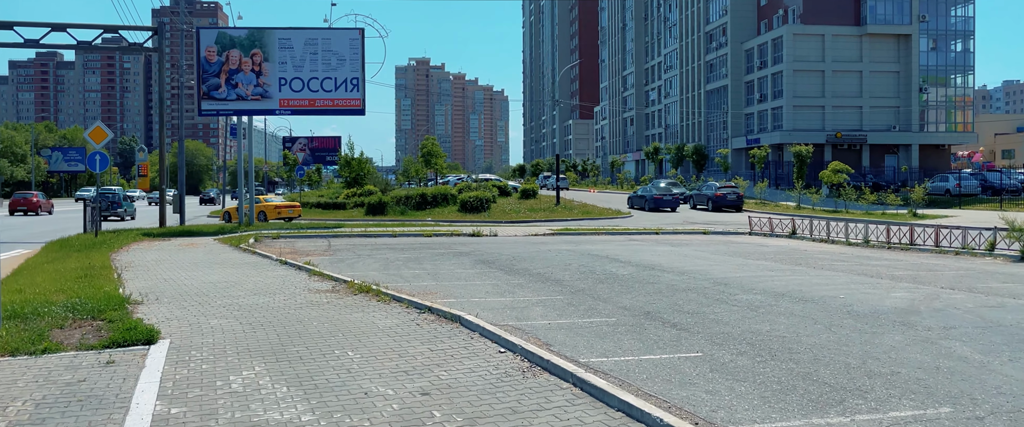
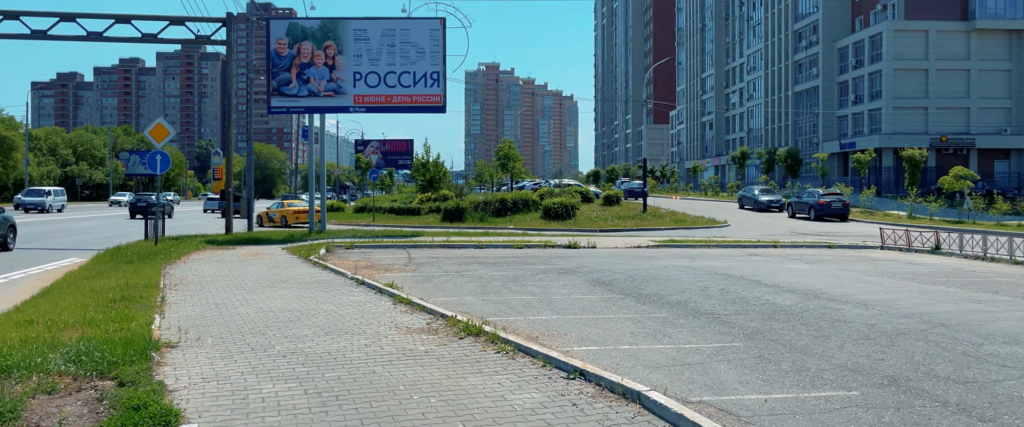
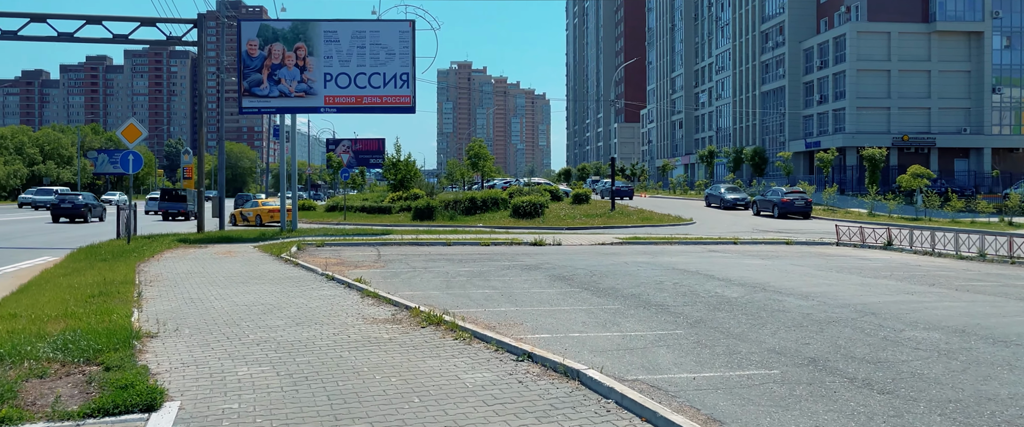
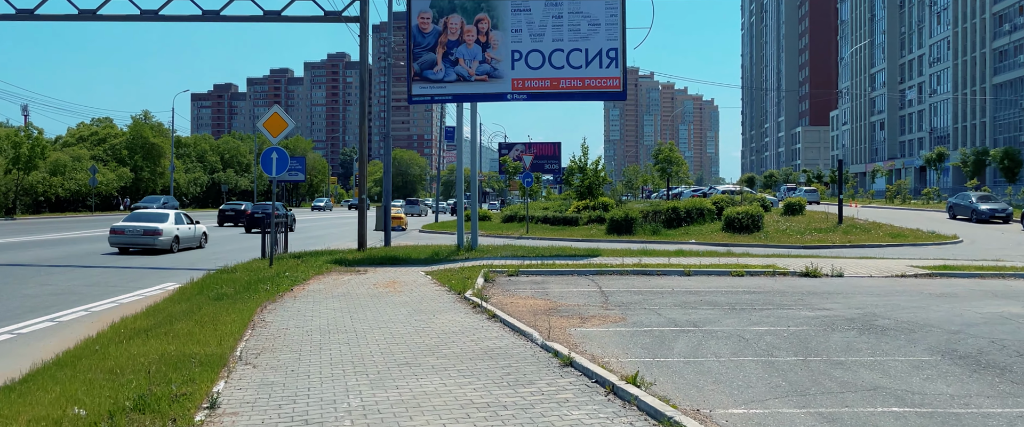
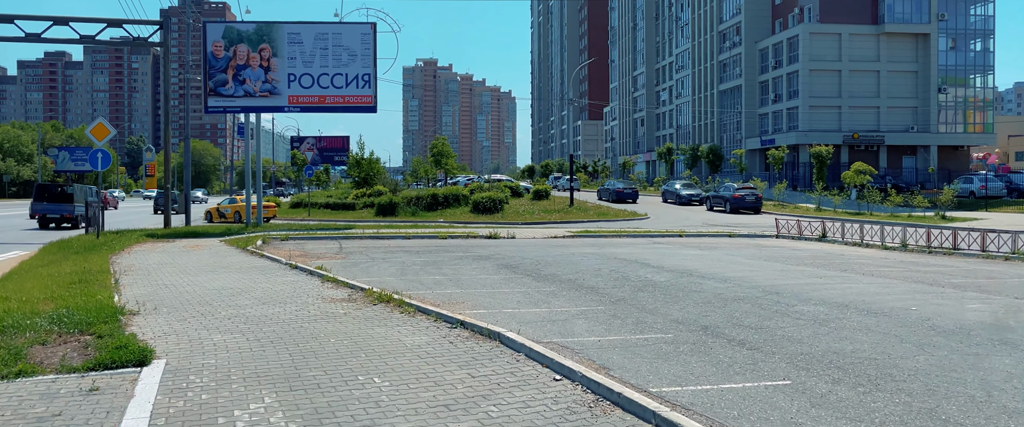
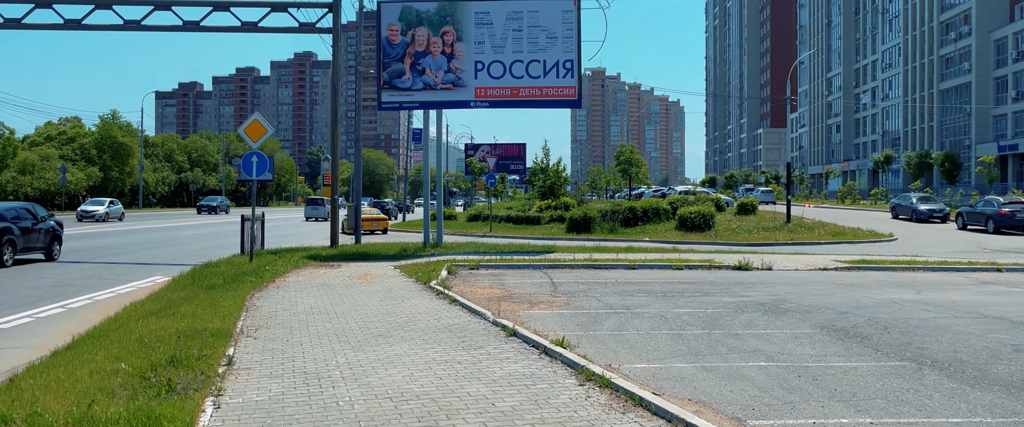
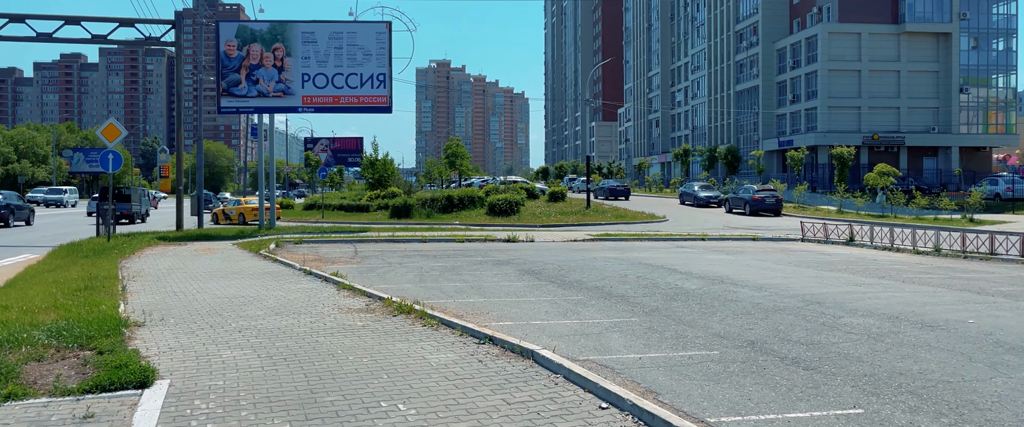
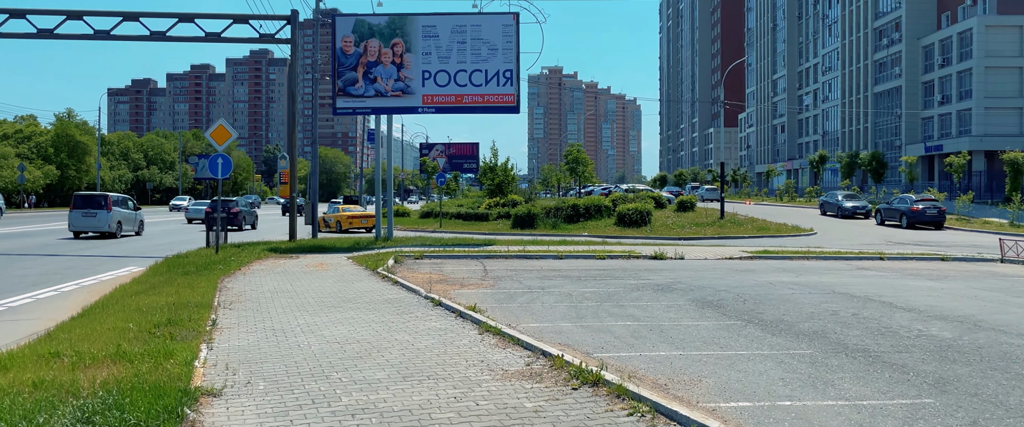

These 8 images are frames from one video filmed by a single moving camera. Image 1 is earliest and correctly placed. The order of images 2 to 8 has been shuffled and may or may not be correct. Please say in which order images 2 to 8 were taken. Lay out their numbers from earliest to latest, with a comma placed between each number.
5, 7, 3, 2, 8, 6, 4
